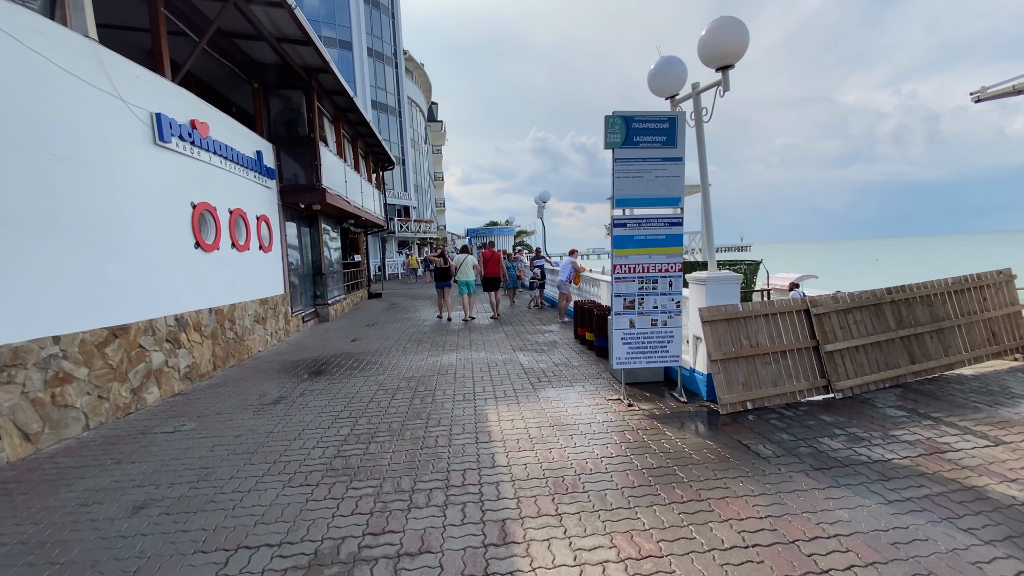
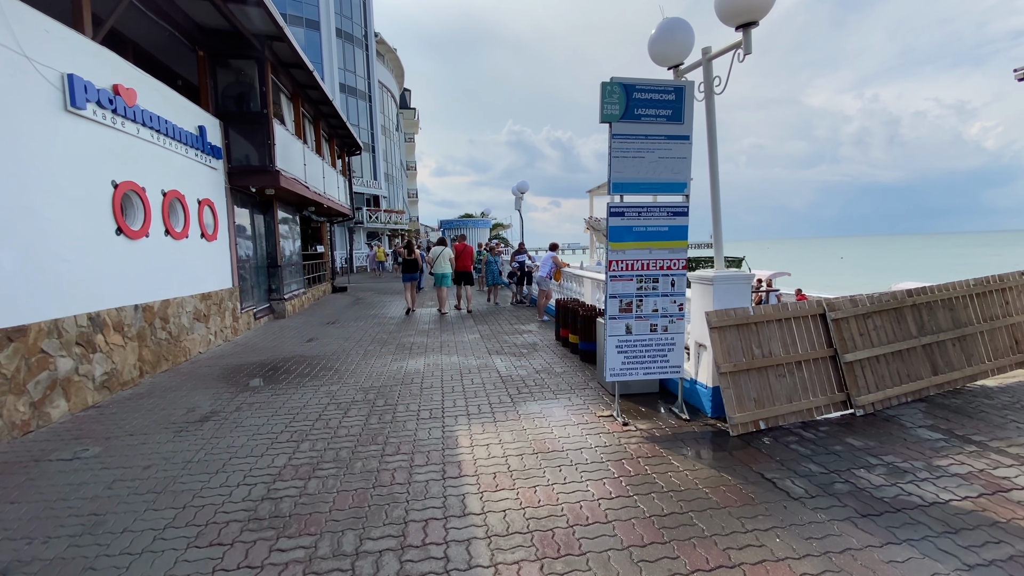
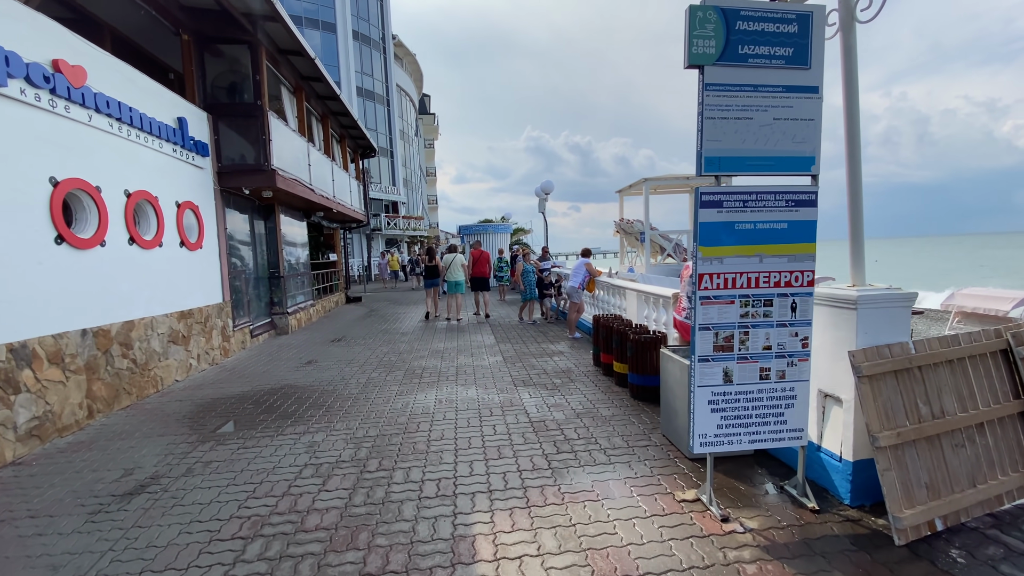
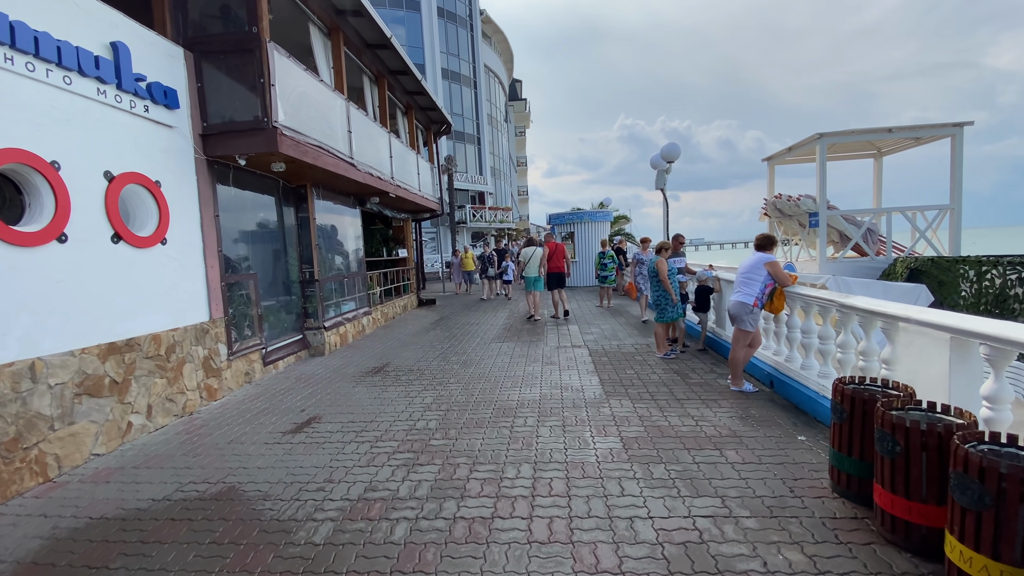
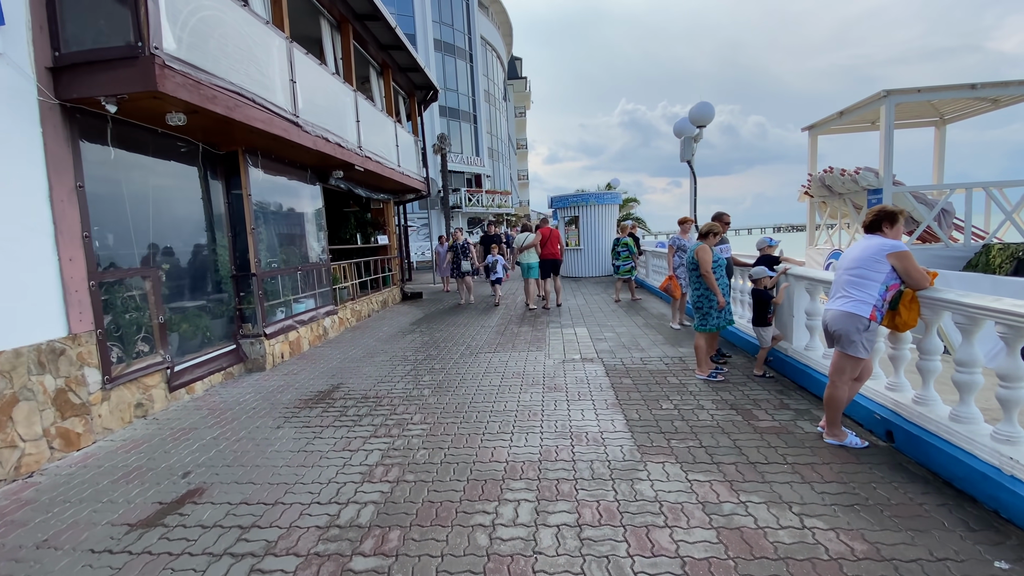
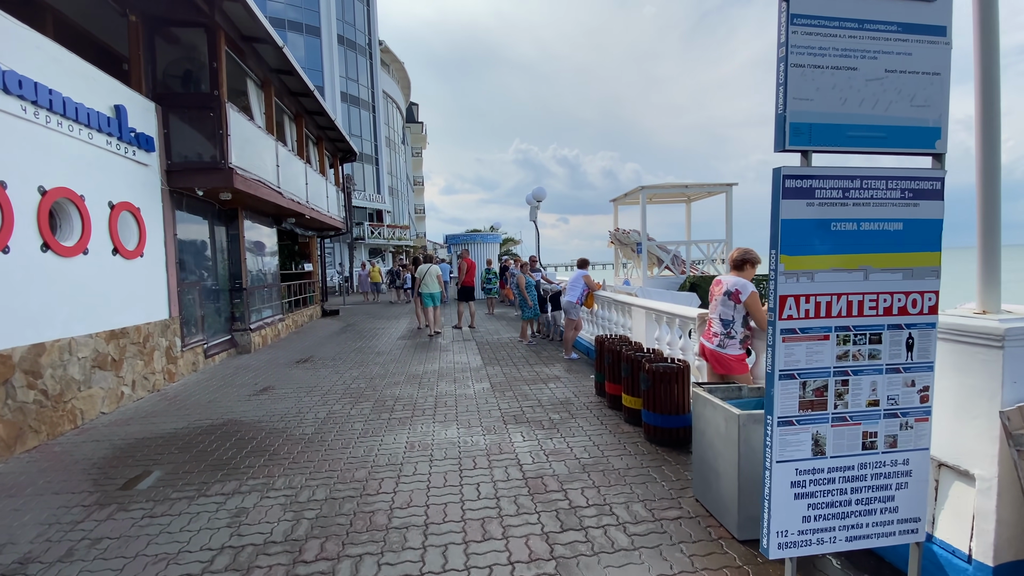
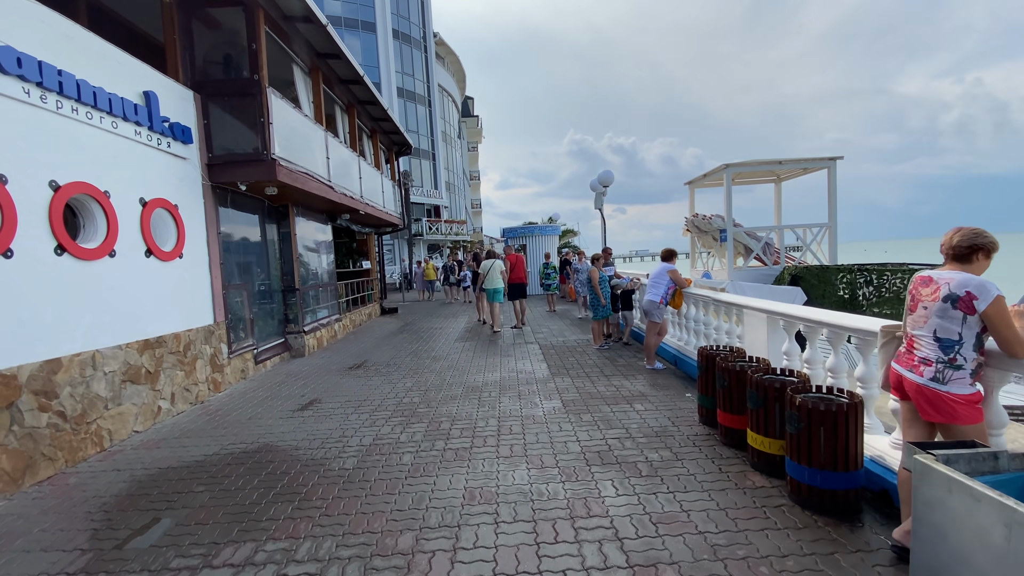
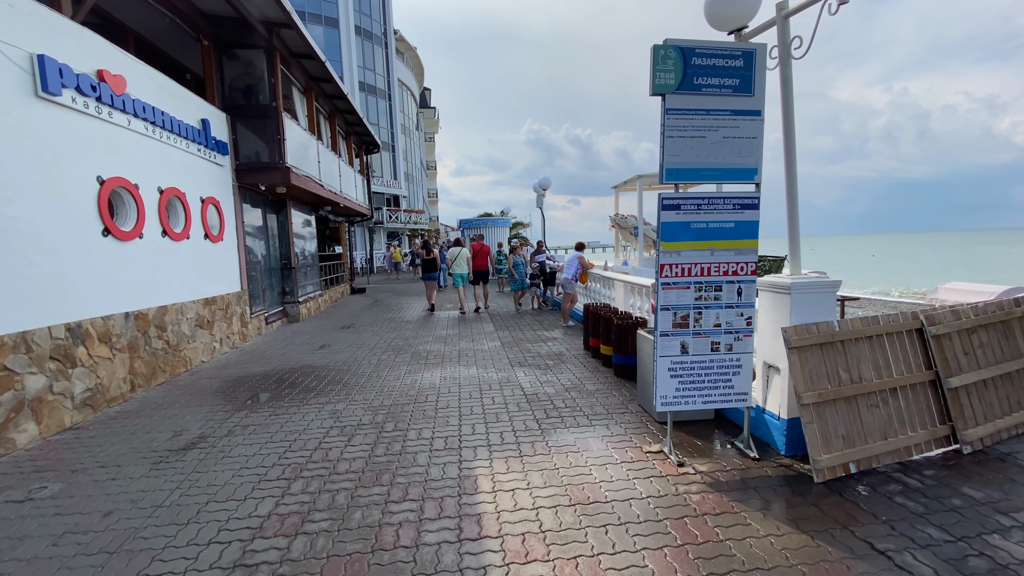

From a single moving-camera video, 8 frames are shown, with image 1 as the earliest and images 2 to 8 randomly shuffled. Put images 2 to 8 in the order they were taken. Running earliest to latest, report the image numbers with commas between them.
2, 8, 3, 6, 7, 4, 5
